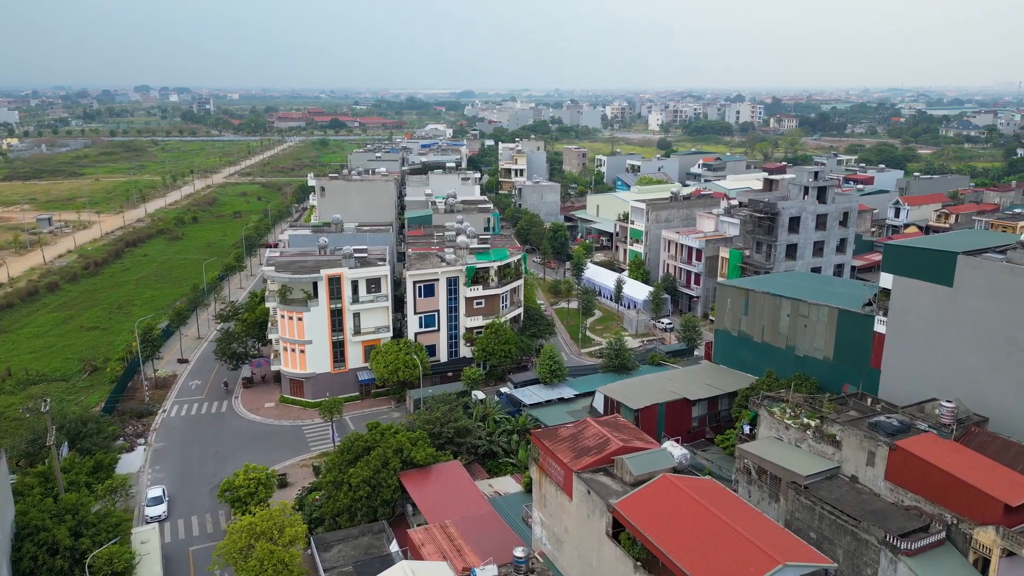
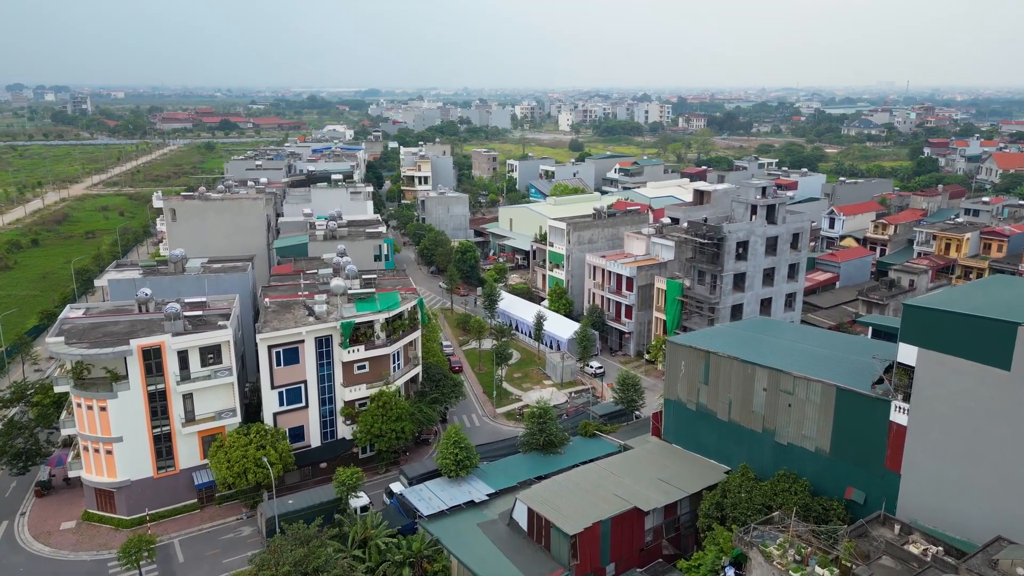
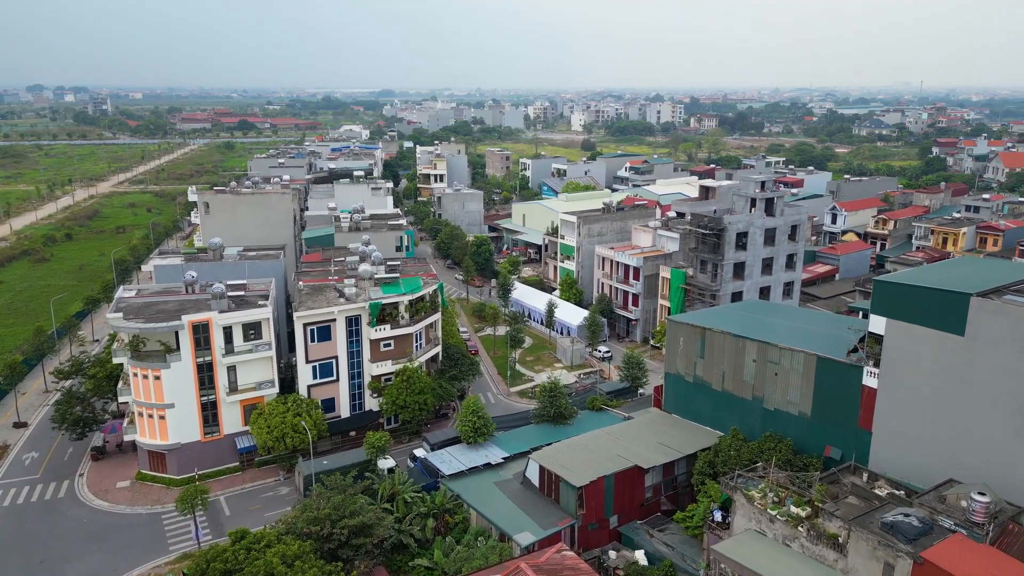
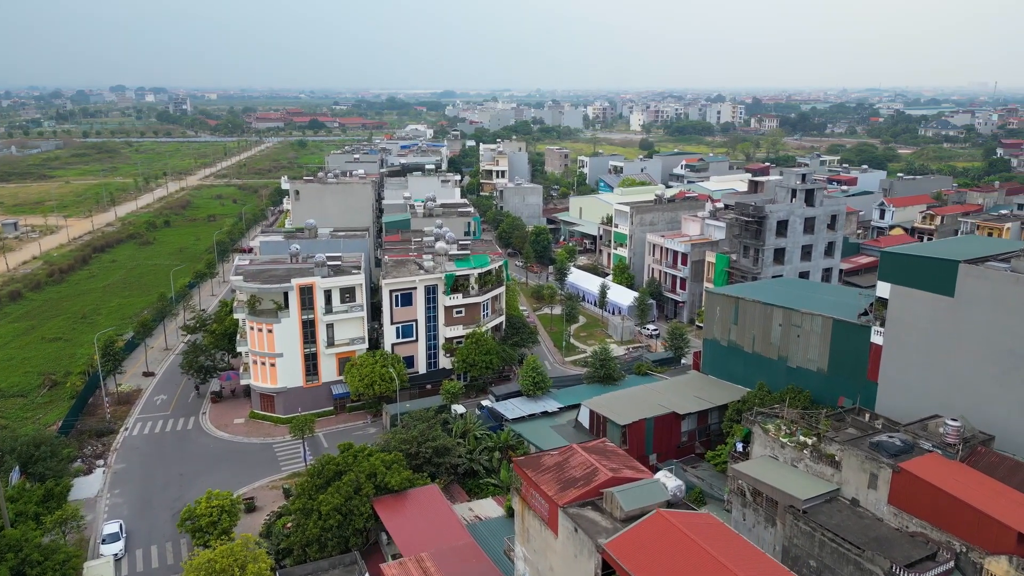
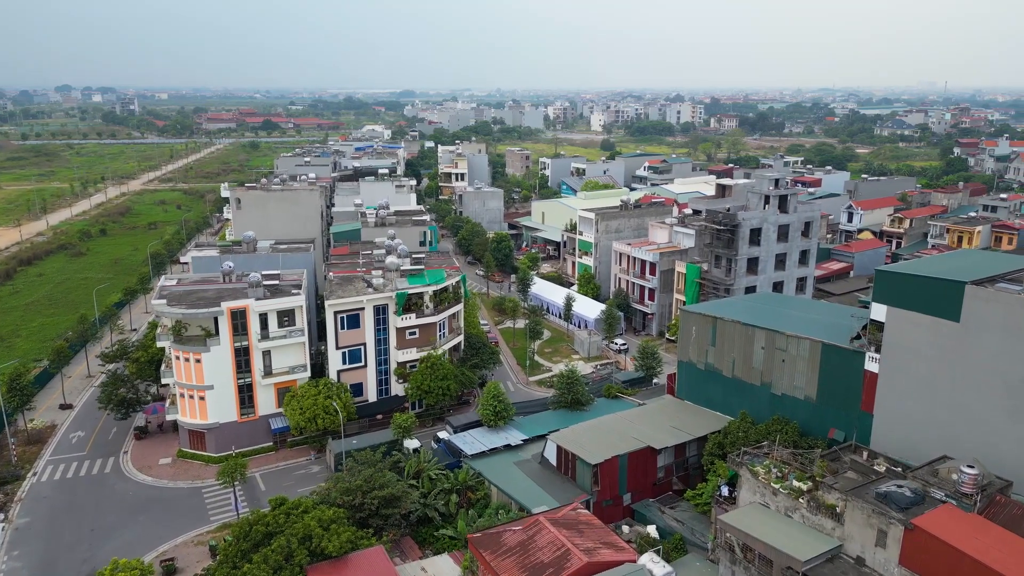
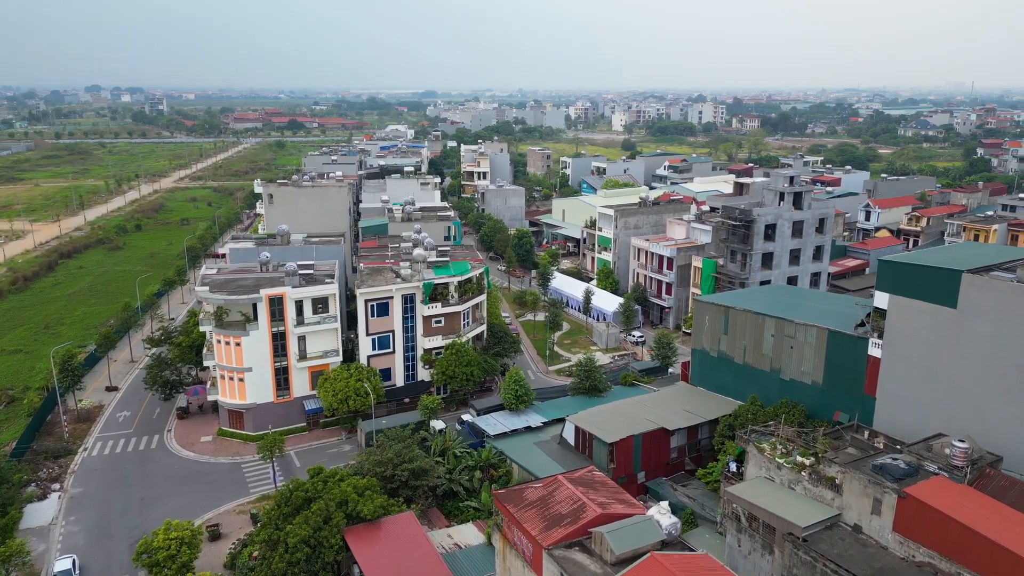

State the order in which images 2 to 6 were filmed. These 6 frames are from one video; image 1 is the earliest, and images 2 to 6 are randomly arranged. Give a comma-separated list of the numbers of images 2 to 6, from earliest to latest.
4, 6, 5, 3, 2
